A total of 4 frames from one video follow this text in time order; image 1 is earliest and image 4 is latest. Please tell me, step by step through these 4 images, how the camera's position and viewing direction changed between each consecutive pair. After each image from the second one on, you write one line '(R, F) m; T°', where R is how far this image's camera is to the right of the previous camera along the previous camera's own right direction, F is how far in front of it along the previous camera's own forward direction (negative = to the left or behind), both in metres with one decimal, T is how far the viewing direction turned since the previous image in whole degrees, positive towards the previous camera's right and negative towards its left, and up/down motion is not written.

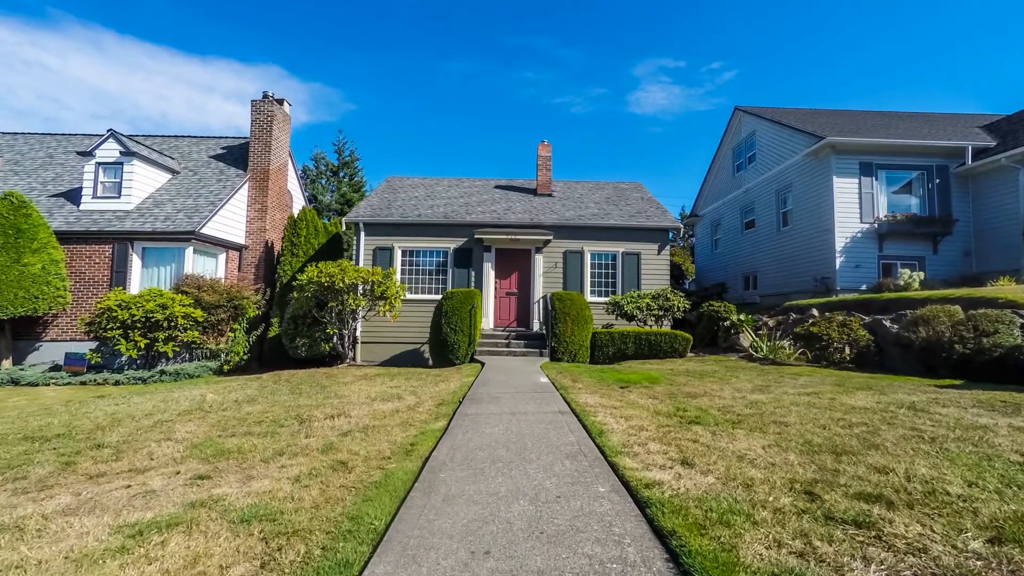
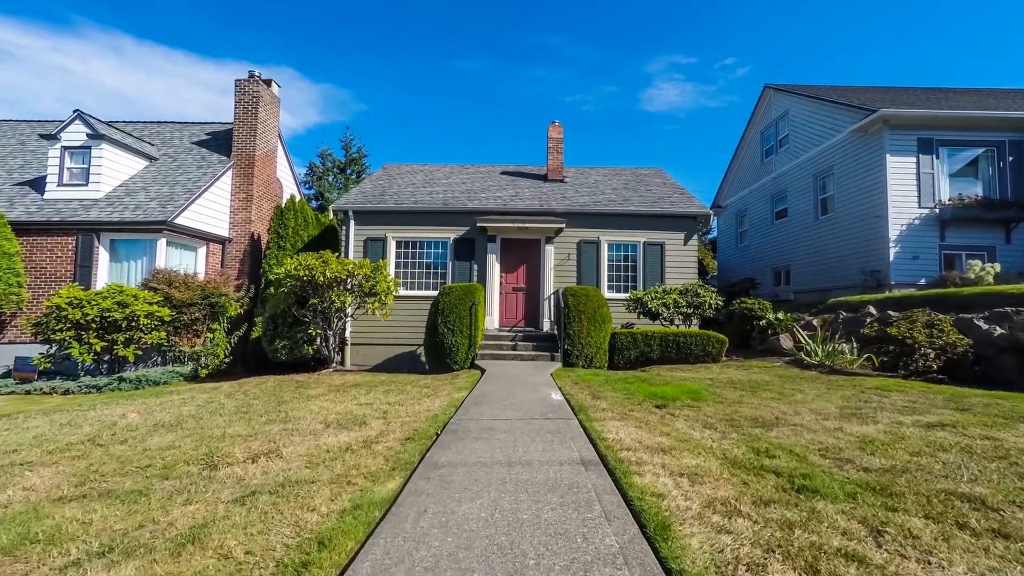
(+0.1, +1.3) m; -1°
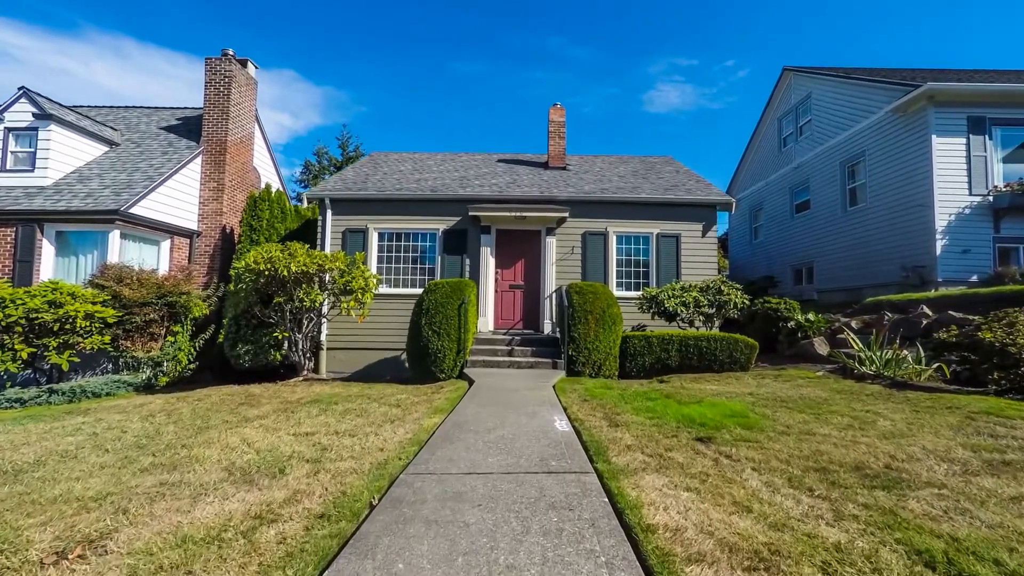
(+0.1, +1.2) m; 0°
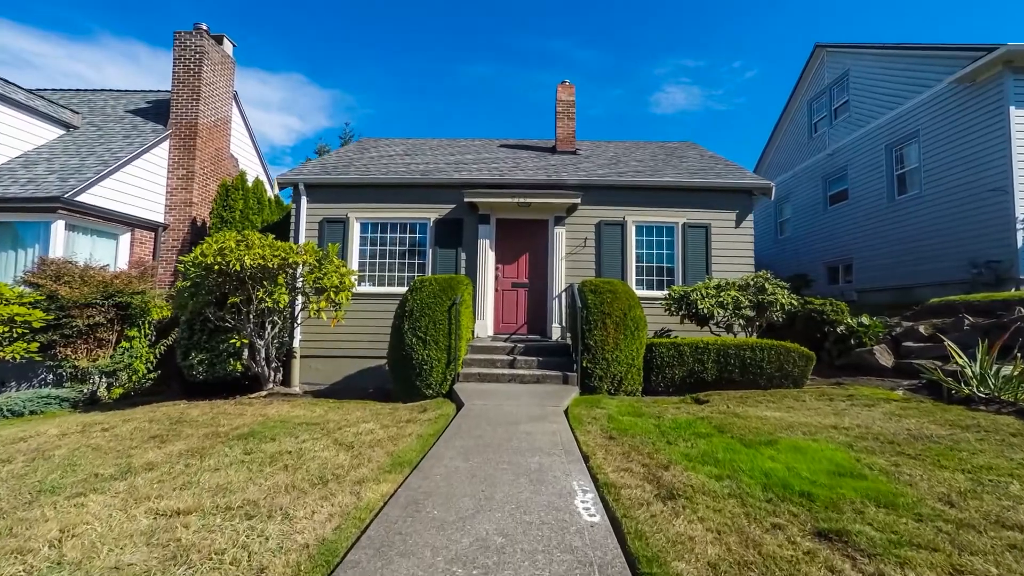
(+0.1, +1.3) m; -1°
